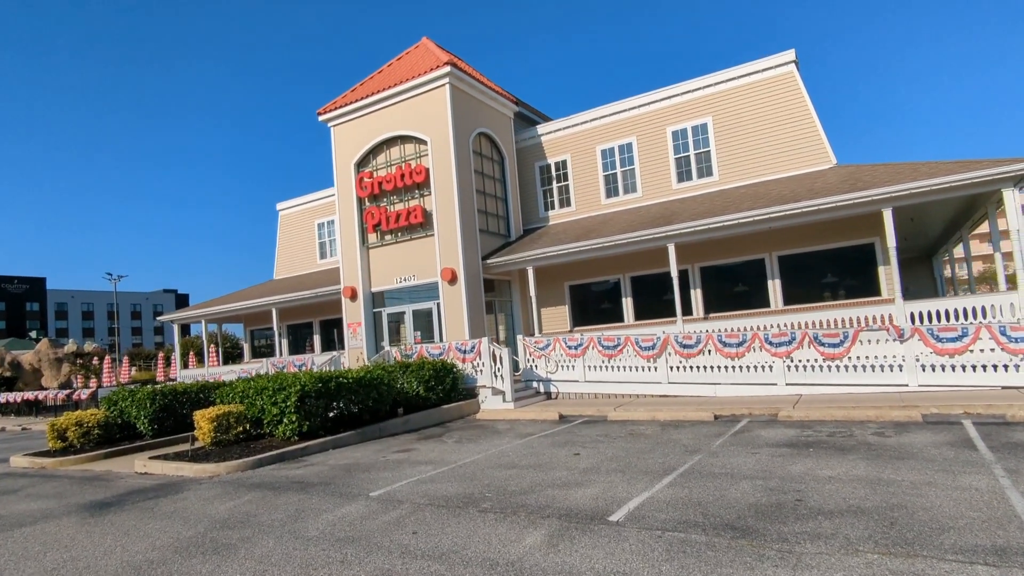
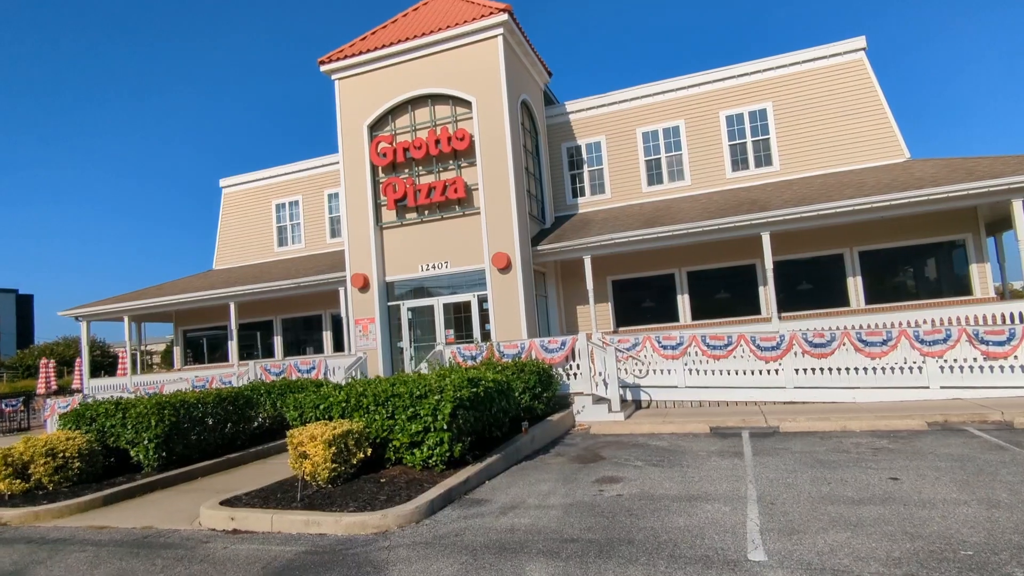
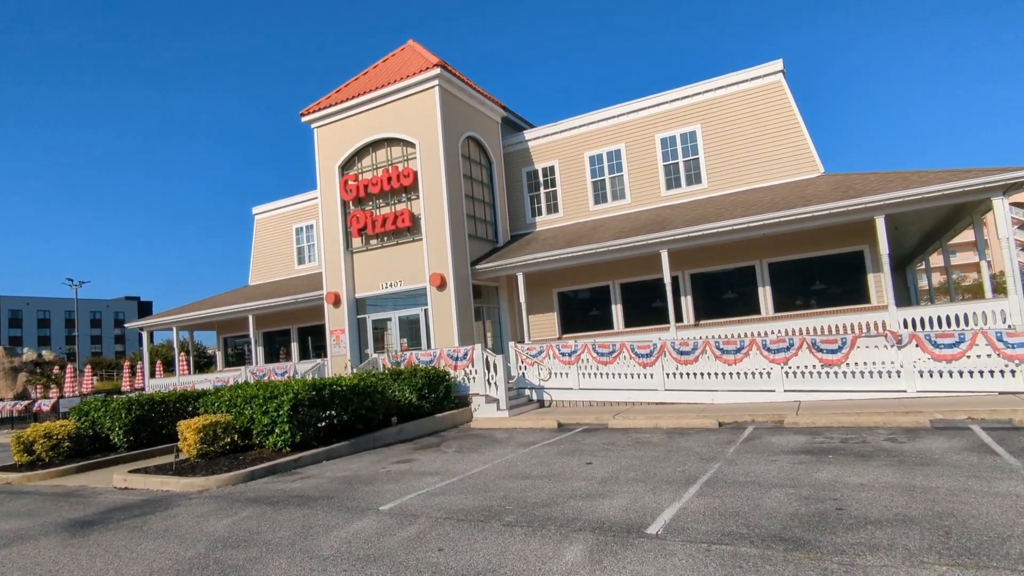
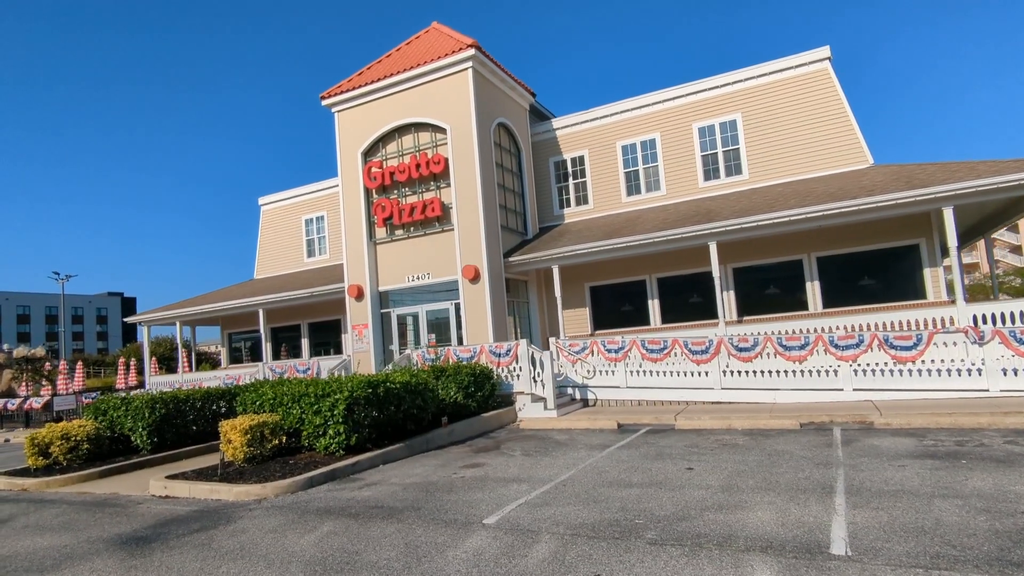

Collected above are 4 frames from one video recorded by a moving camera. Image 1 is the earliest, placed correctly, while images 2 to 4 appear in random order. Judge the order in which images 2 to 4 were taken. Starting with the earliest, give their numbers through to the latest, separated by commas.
3, 4, 2
